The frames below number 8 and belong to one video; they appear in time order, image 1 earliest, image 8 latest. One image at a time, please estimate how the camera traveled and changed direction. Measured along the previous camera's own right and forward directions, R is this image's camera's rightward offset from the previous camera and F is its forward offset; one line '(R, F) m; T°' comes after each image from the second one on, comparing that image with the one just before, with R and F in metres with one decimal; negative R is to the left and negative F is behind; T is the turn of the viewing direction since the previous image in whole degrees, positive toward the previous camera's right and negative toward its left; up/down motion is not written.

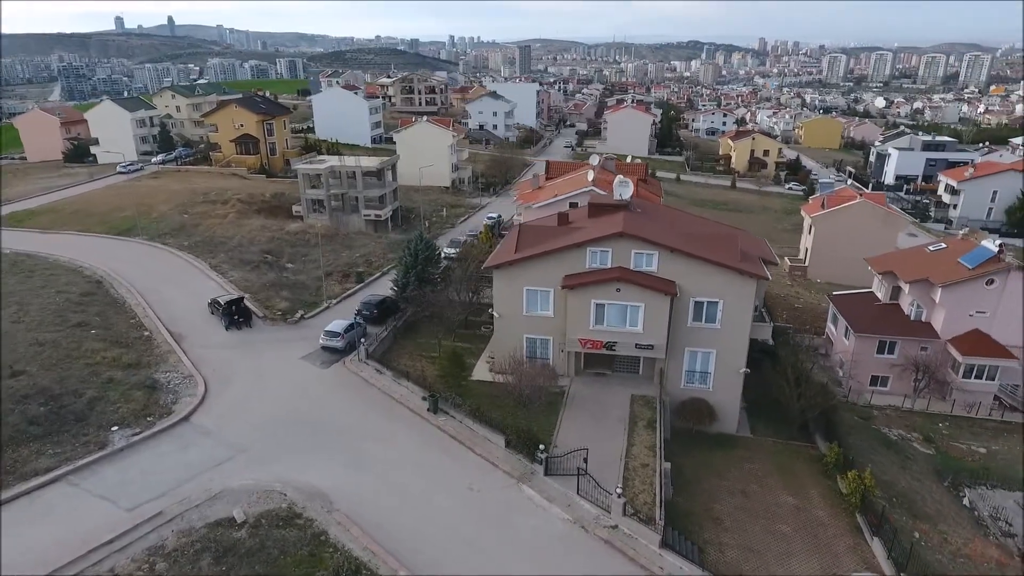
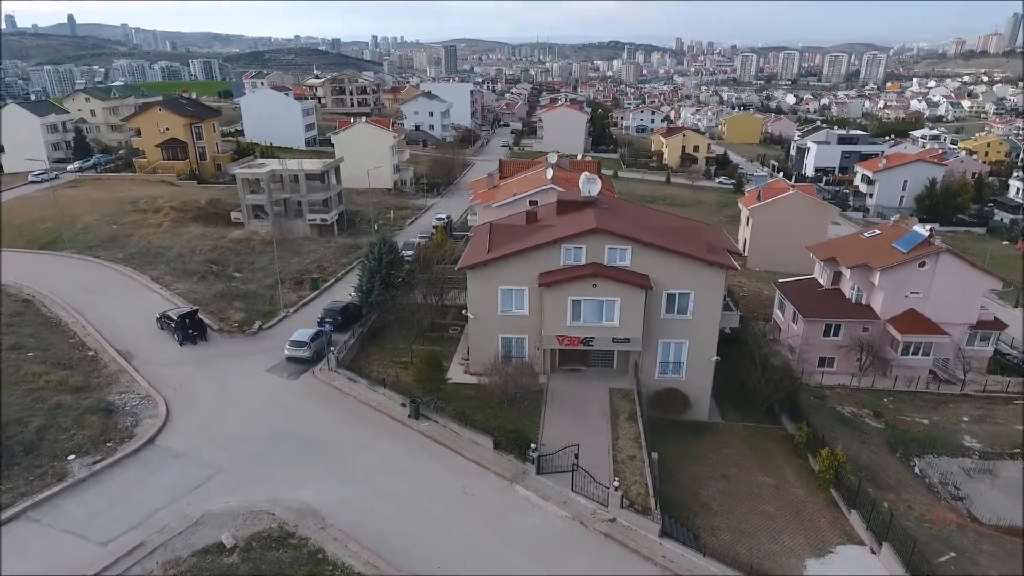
(-0.8, +0.1) m; +6°
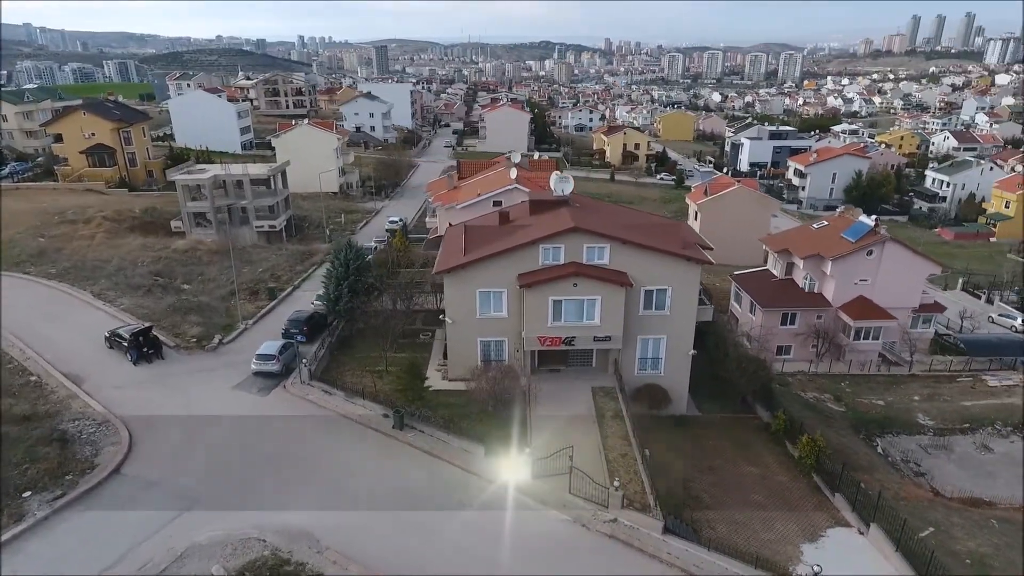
(-0.8, +0.2) m; +5°
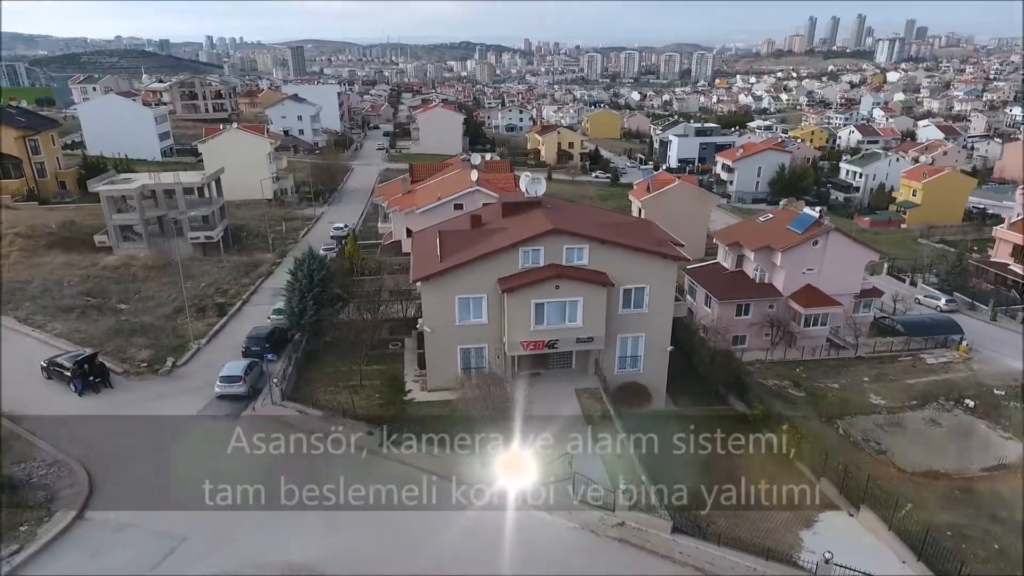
(-1.0, +0.3) m; +6°
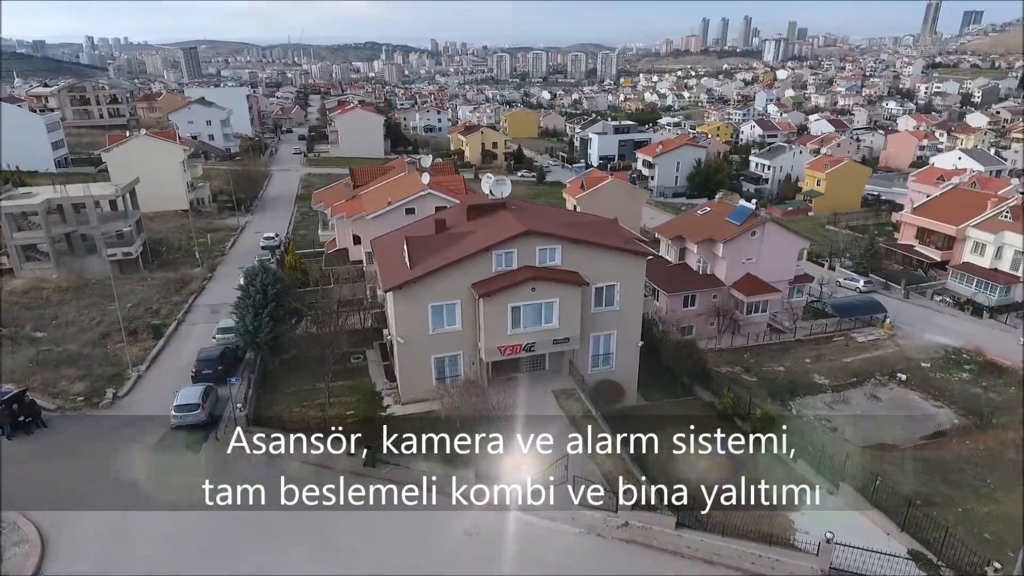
(-1.1, +0.3) m; +7°
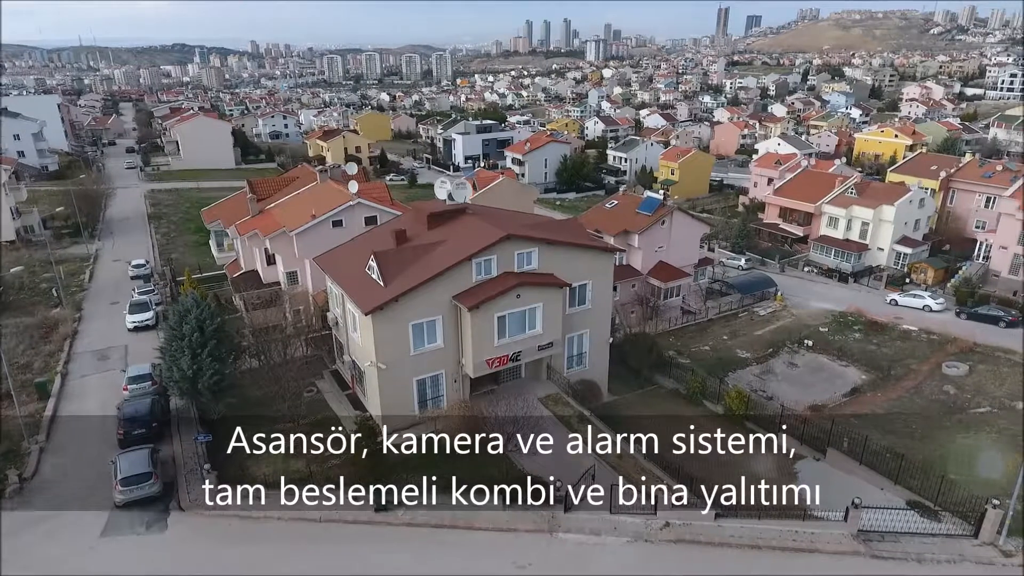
(-2.3, +0.9) m; +13°
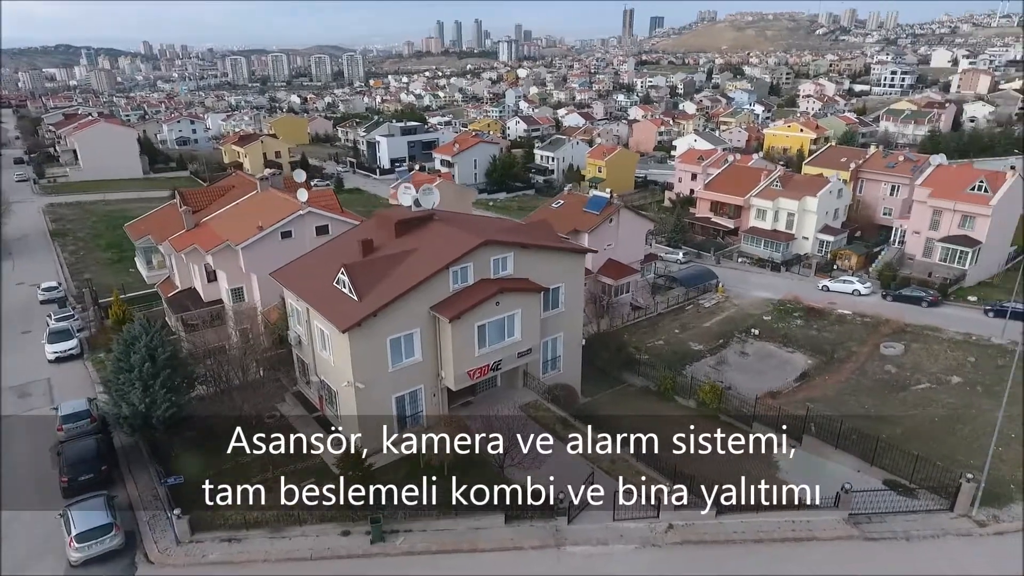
(-1.0, +0.4) m; +7°
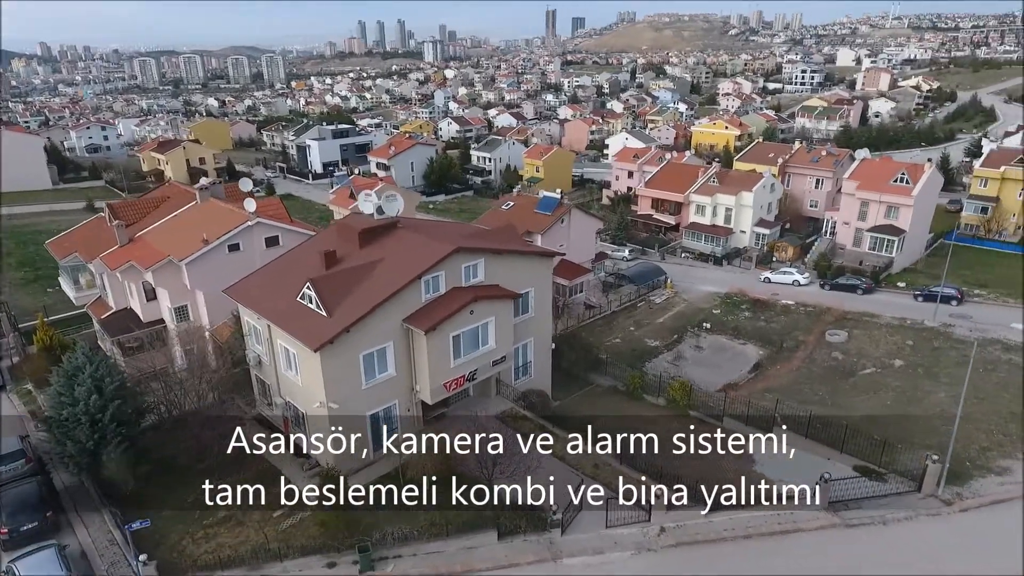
(-0.7, +0.3) m; +6°
